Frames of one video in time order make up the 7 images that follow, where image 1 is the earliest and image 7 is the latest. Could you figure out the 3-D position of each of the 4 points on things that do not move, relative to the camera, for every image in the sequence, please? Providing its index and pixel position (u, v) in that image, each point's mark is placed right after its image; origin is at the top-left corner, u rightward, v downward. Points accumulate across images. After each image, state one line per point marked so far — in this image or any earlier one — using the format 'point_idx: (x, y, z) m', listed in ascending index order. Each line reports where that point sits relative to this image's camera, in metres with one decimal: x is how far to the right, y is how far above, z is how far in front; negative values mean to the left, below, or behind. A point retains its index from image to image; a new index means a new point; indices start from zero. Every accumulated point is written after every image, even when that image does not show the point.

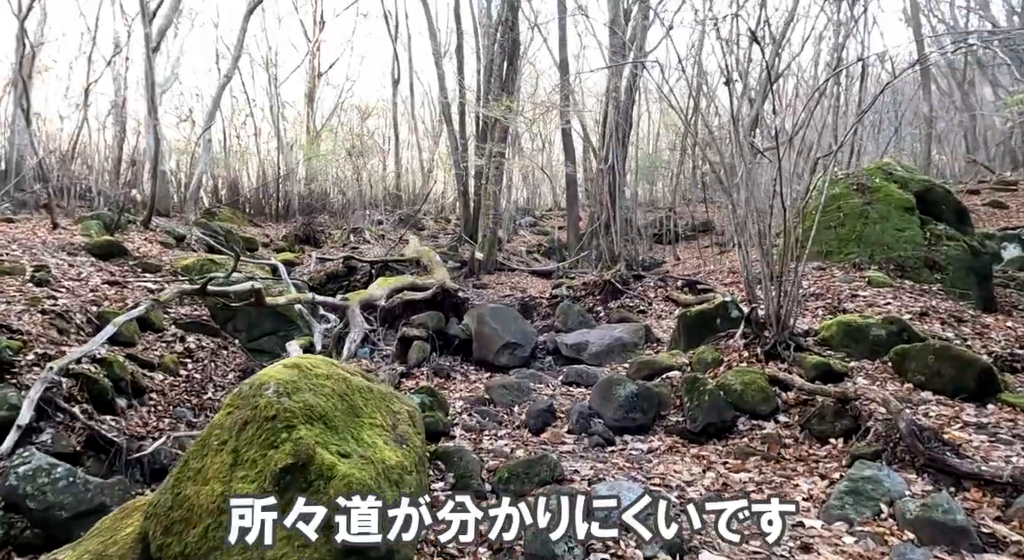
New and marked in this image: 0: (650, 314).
0: (+1.4, -0.4, +7.2) m
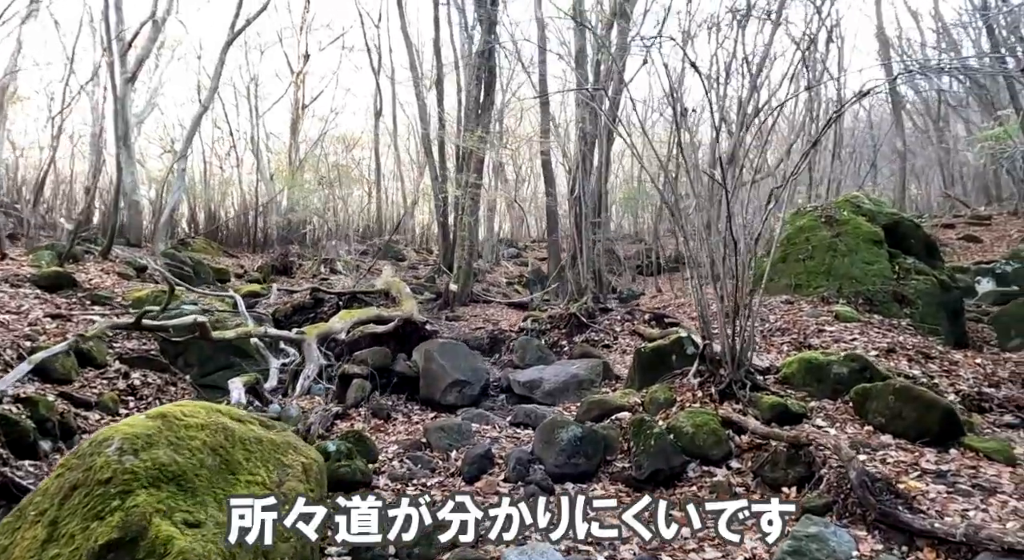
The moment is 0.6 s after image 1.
0: (+1.0, -0.7, +6.9) m
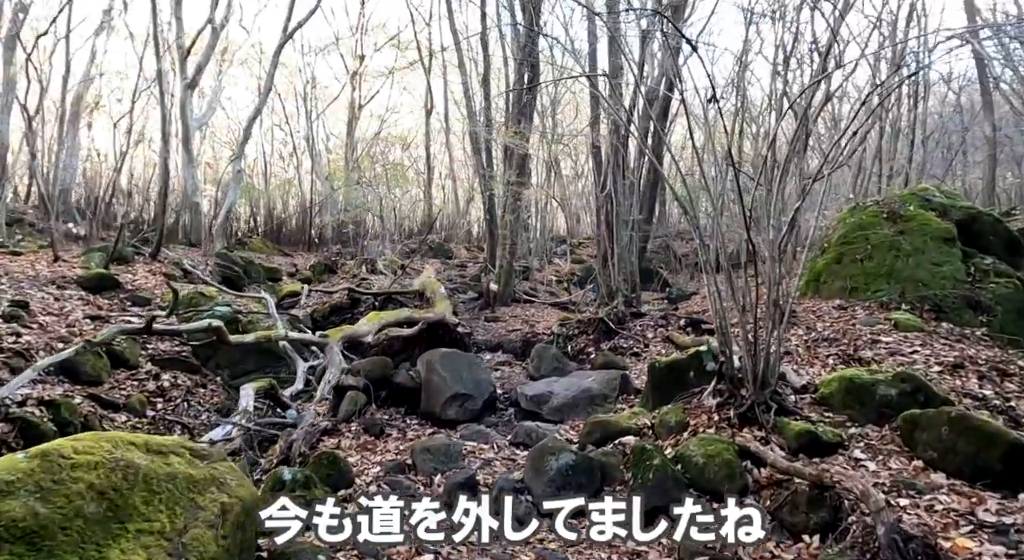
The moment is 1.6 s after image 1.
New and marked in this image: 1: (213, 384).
0: (+1.2, -0.7, +6.4) m
1: (-3.5, -1.2, +8.0) m
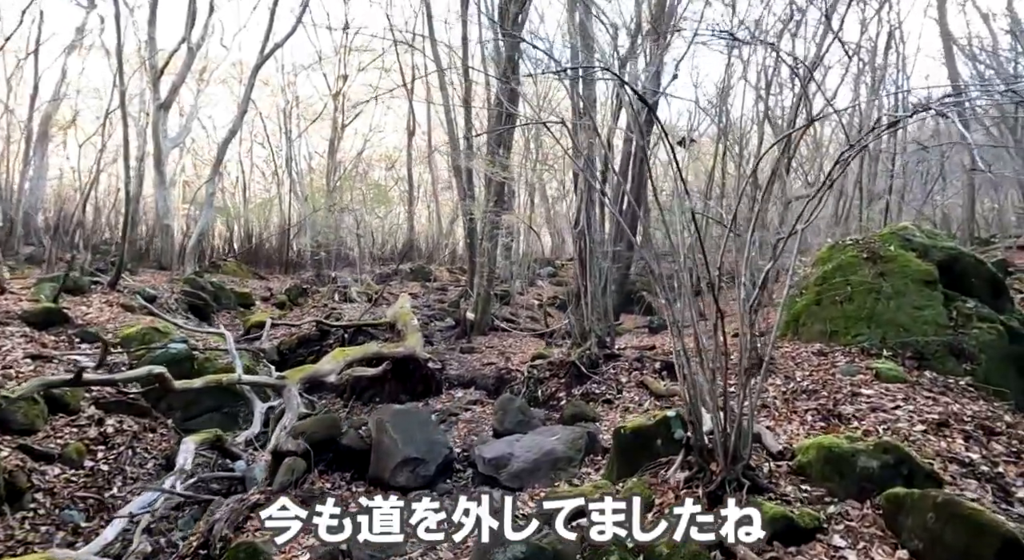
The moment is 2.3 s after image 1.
0: (+0.9, -1.1, +6.1) m
1: (-3.9, -1.6, +7.5) m
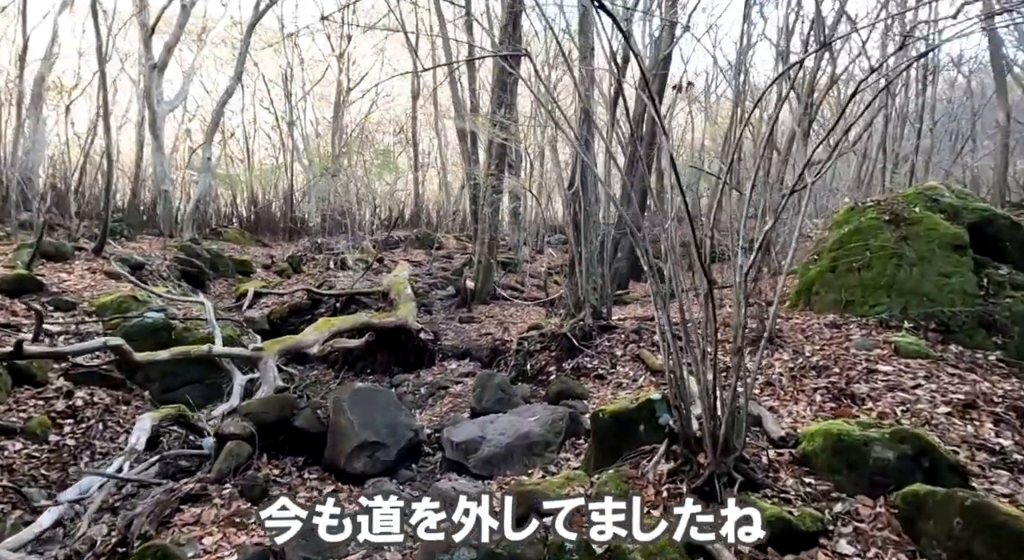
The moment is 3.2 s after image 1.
0: (+0.8, -0.8, +5.6) m
1: (-4.0, -1.3, +7.2) m
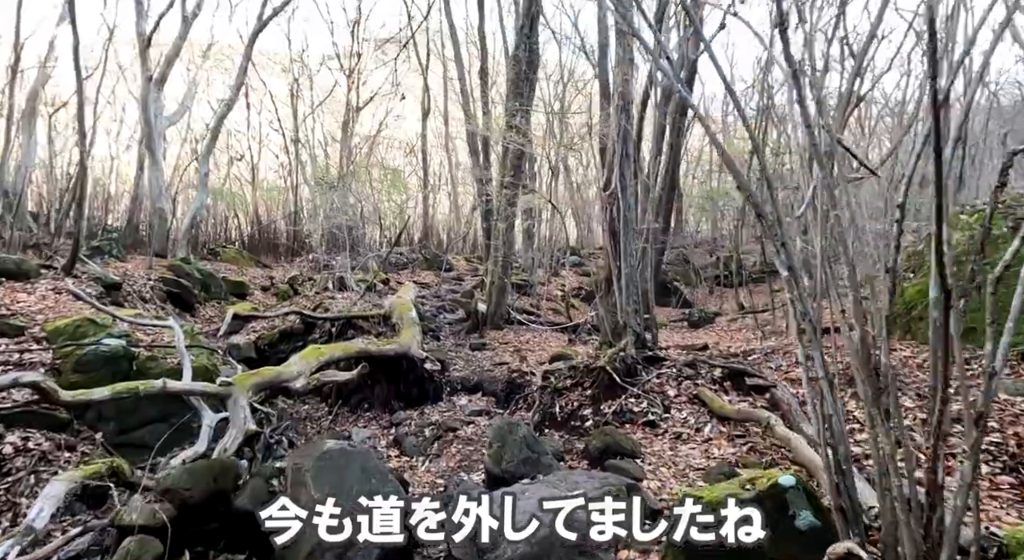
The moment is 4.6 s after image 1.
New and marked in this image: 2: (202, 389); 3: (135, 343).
0: (+1.0, -1.0, +4.4) m
1: (-3.8, -1.4, +6.0) m
2: (-2.5, -0.9, +5.6) m
3: (-3.9, -0.6, +7.1) m
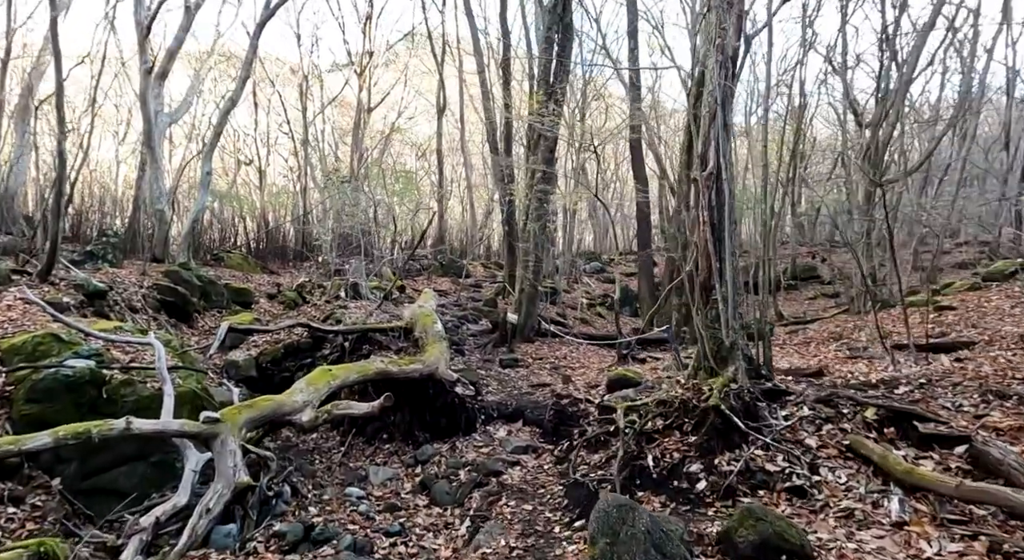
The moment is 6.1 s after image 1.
0: (+1.4, -1.0, +3.1) m
1: (-3.3, -1.5, +4.8) m
2: (-2.1, -0.9, +4.4) m
3: (-3.4, -0.7, +5.9) m
